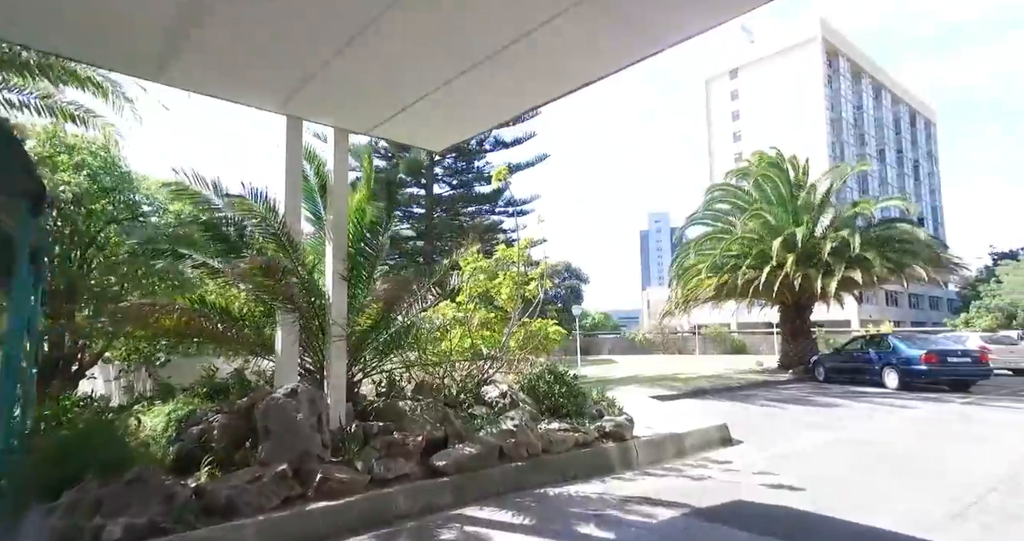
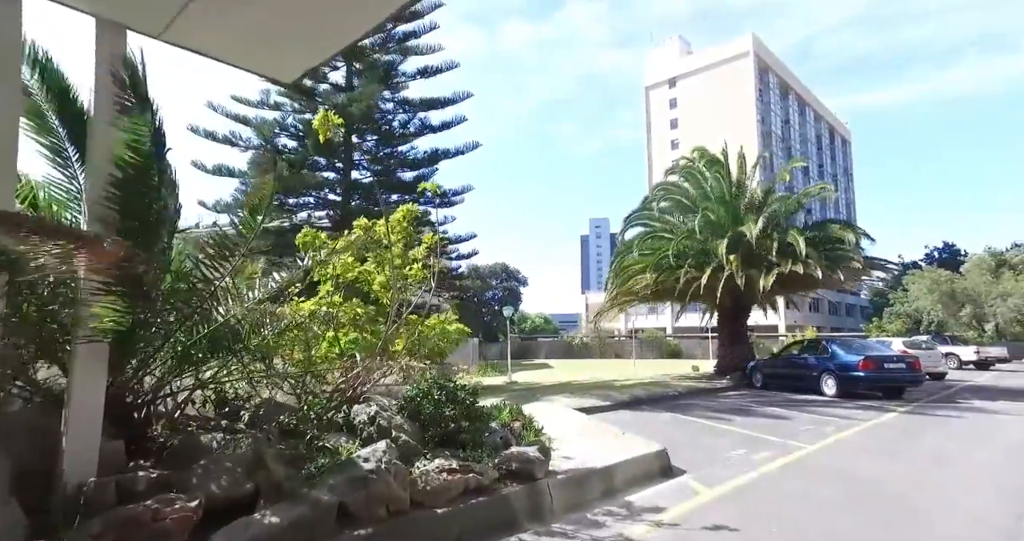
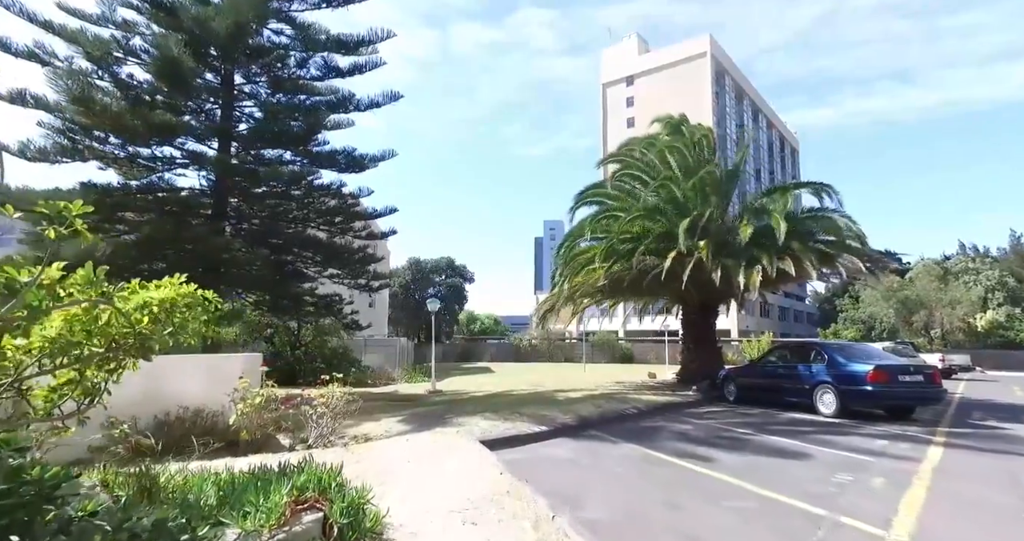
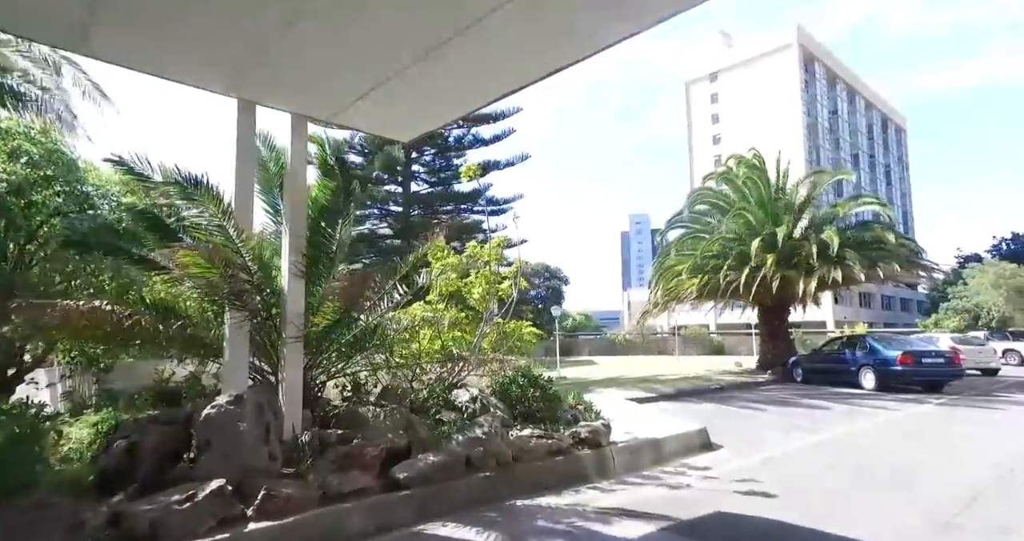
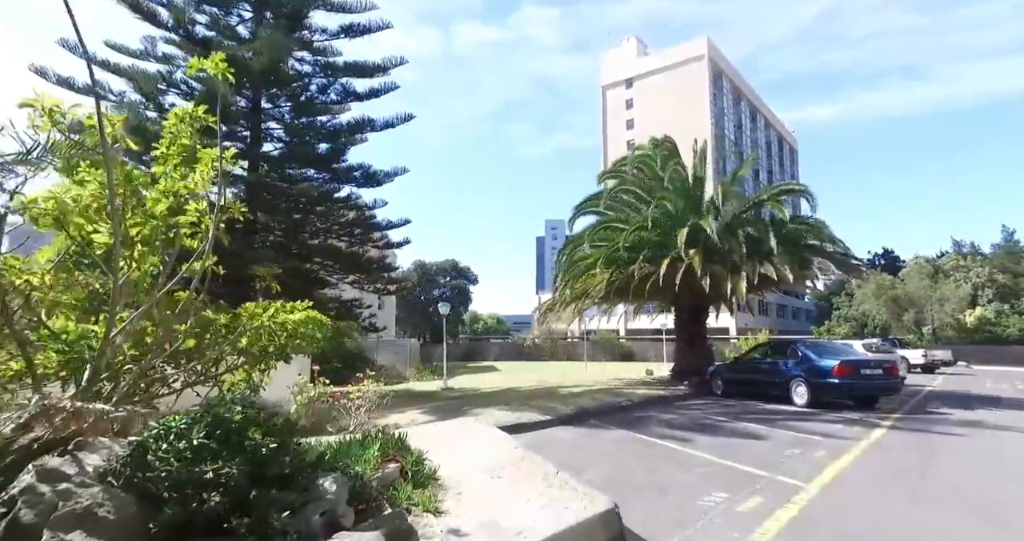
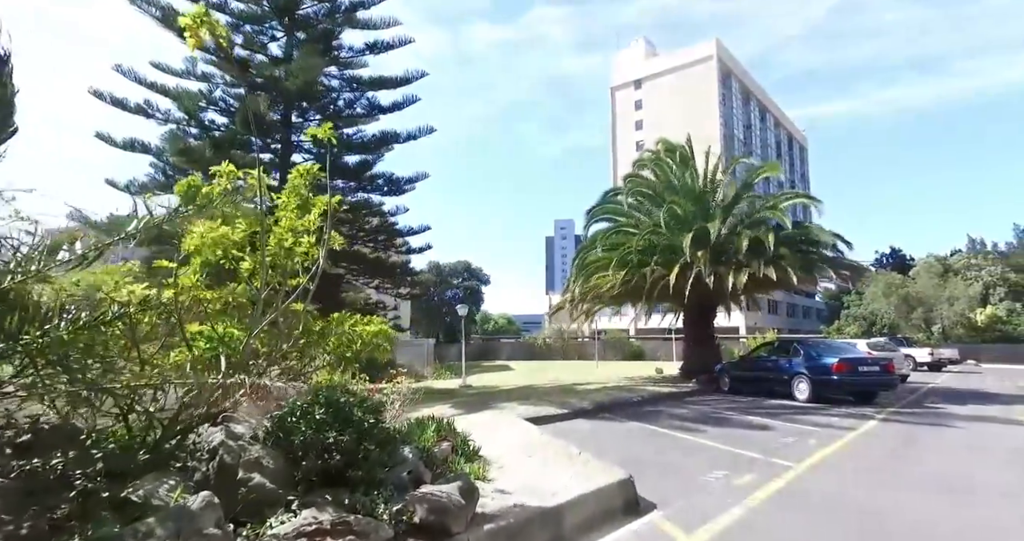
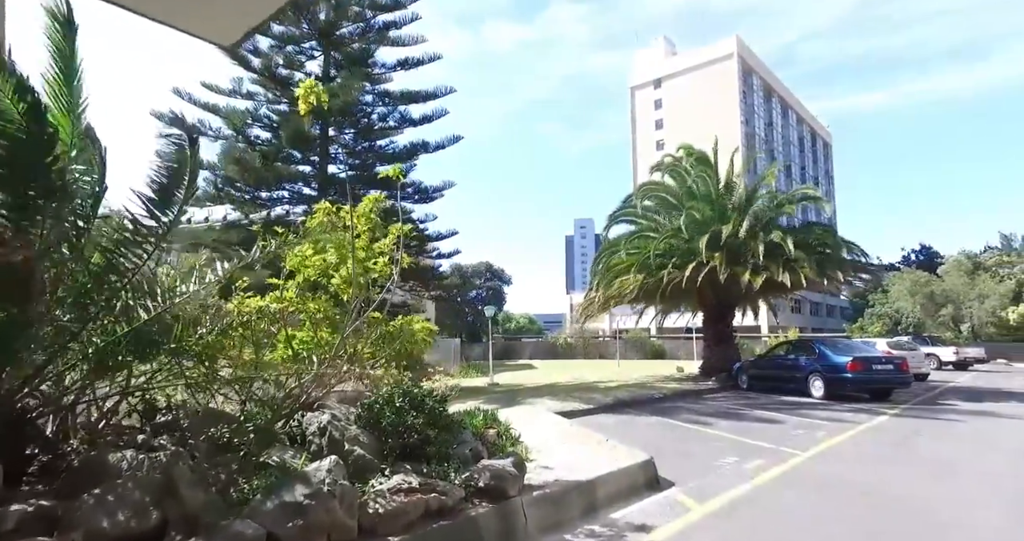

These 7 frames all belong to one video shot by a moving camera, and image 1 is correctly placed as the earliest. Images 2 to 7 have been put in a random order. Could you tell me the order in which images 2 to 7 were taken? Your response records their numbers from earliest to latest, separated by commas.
4, 2, 7, 6, 5, 3
